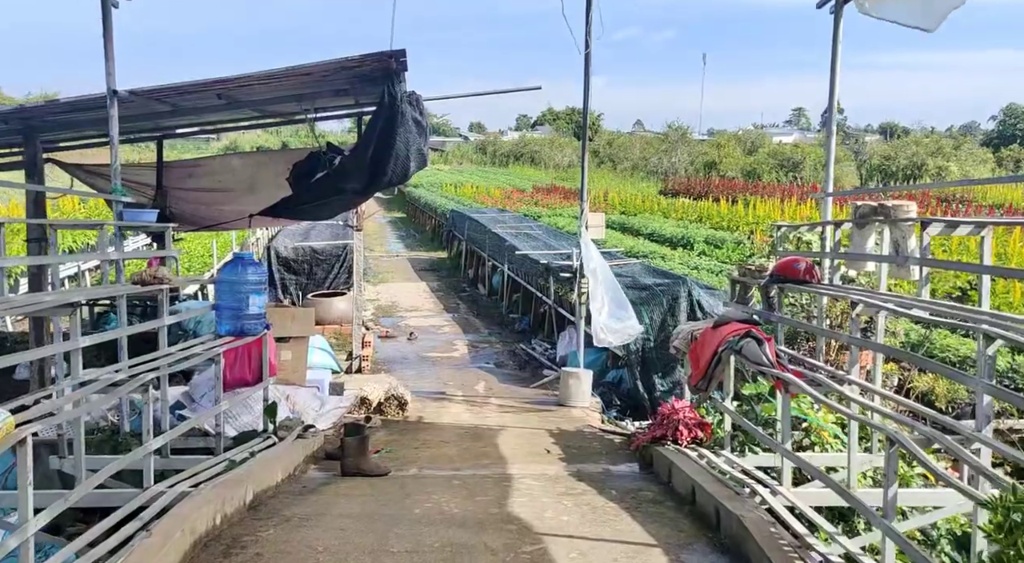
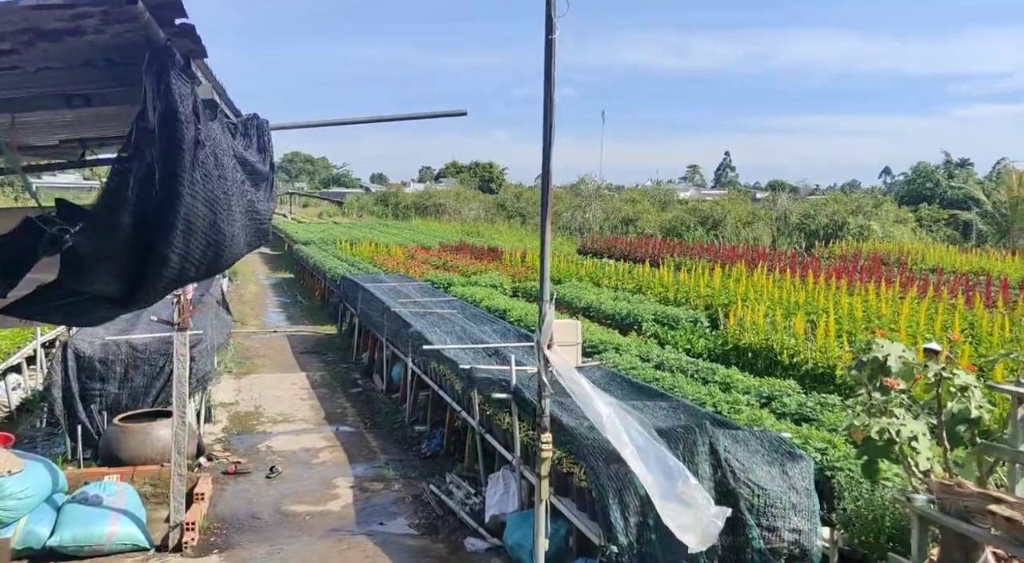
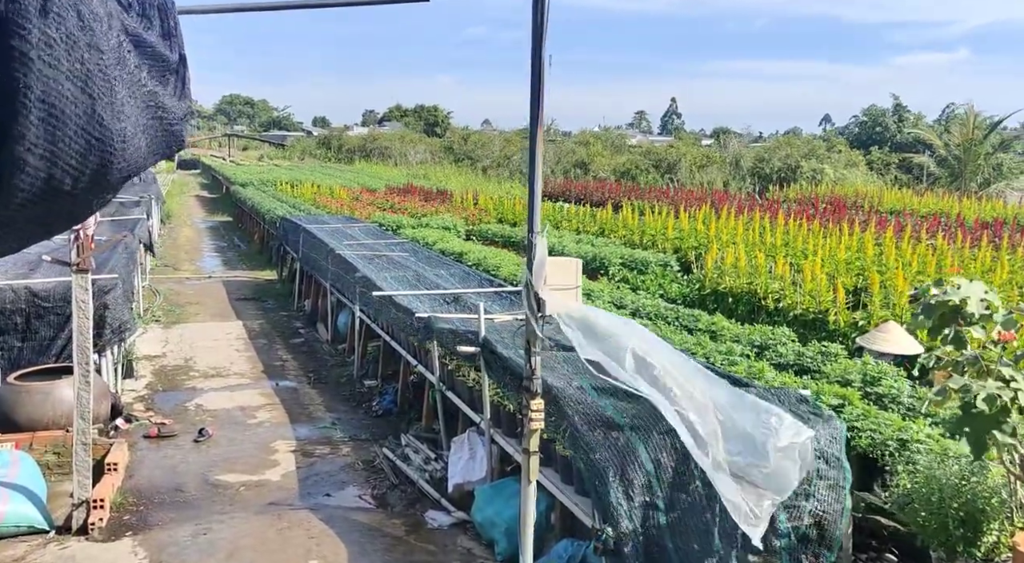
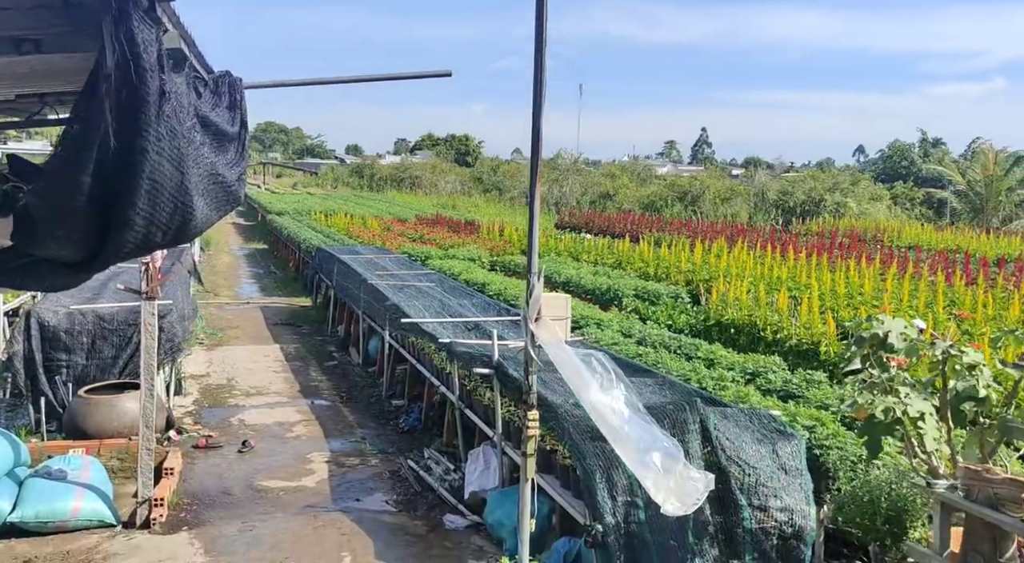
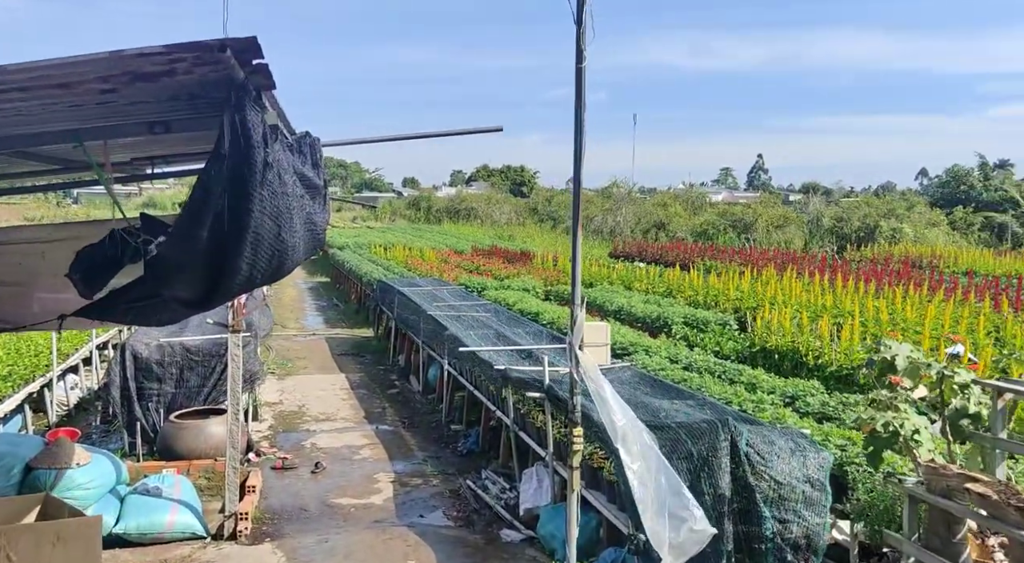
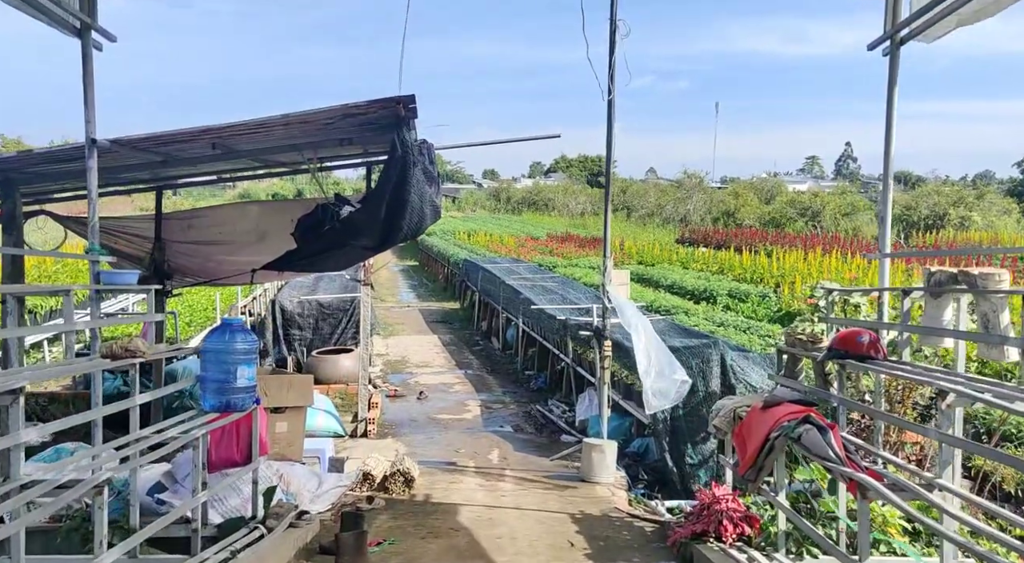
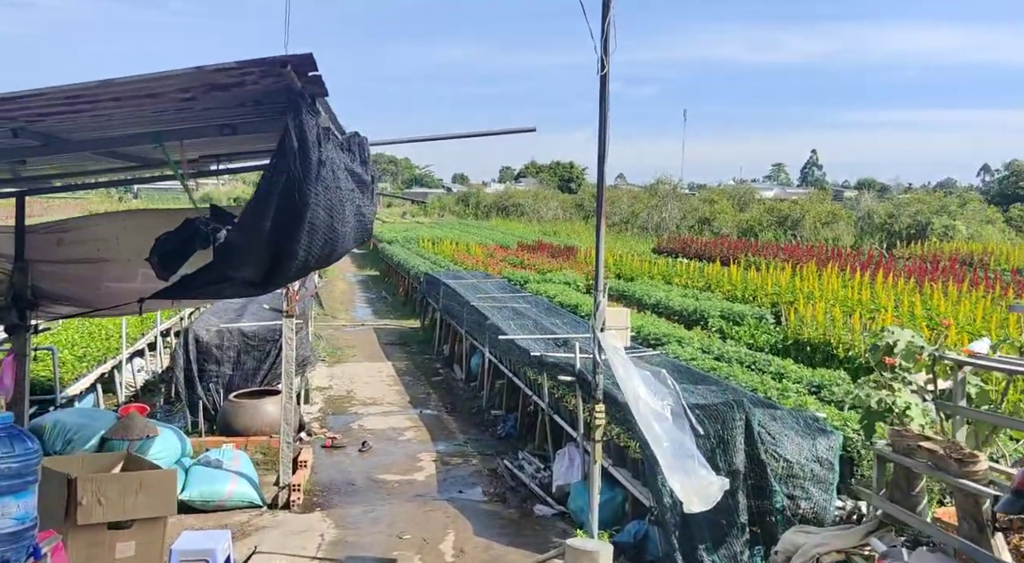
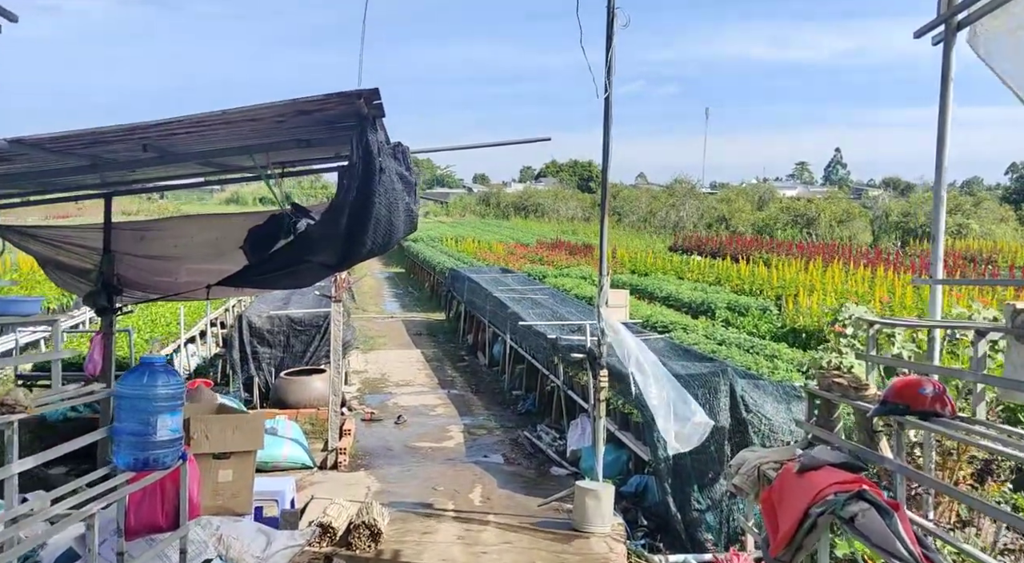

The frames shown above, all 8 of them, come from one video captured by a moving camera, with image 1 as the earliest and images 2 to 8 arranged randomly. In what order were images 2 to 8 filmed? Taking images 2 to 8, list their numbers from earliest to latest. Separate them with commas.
6, 8, 7, 5, 2, 4, 3
